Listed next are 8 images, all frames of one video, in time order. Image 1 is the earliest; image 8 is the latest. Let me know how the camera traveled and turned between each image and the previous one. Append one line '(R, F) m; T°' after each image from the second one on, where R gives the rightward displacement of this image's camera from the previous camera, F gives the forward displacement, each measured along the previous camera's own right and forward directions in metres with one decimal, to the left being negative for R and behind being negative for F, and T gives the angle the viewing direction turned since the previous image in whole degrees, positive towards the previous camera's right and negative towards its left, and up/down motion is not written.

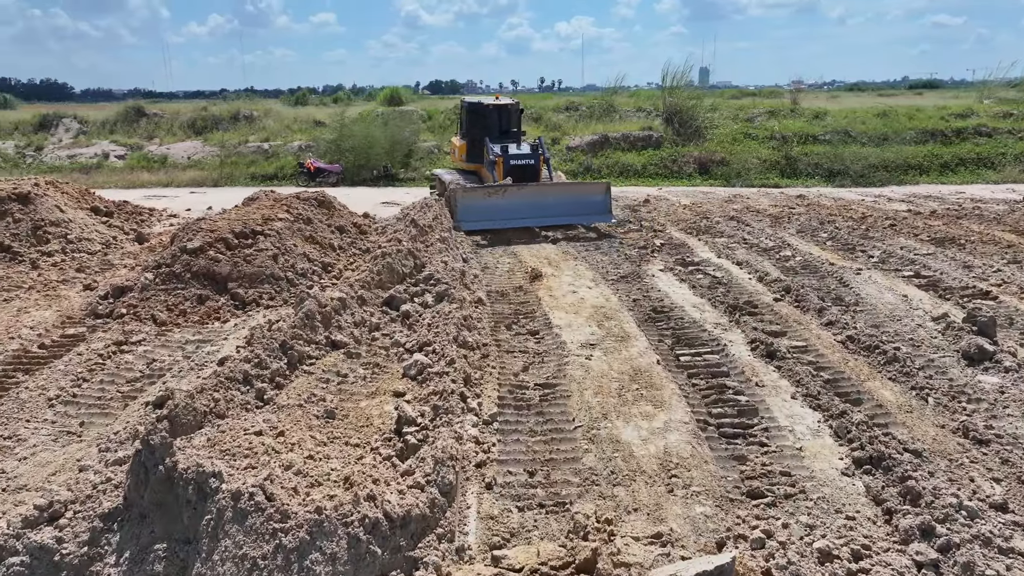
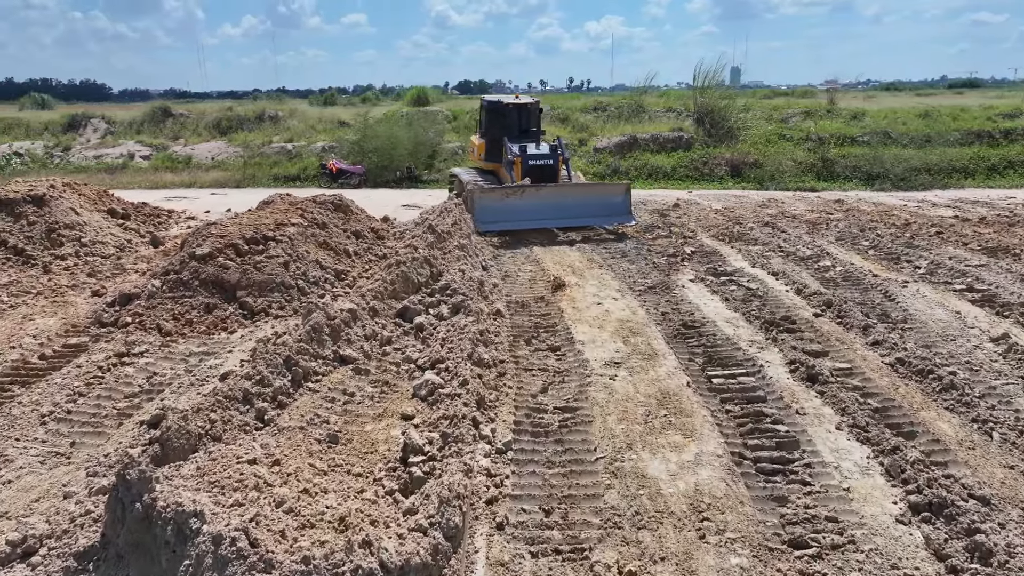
(+0.1, +0.4) m; -2°
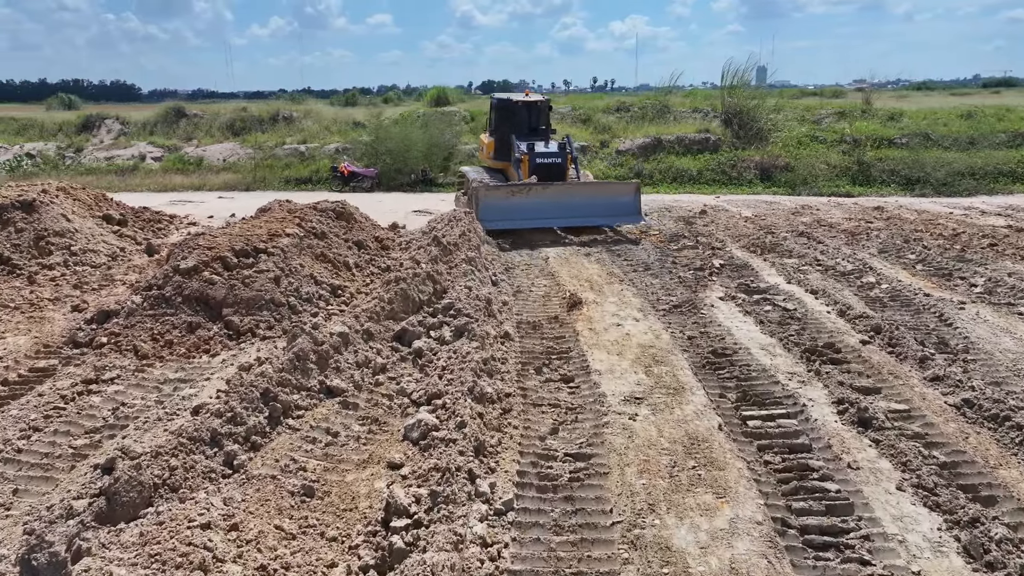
(+0.1, +0.6) m; -2°
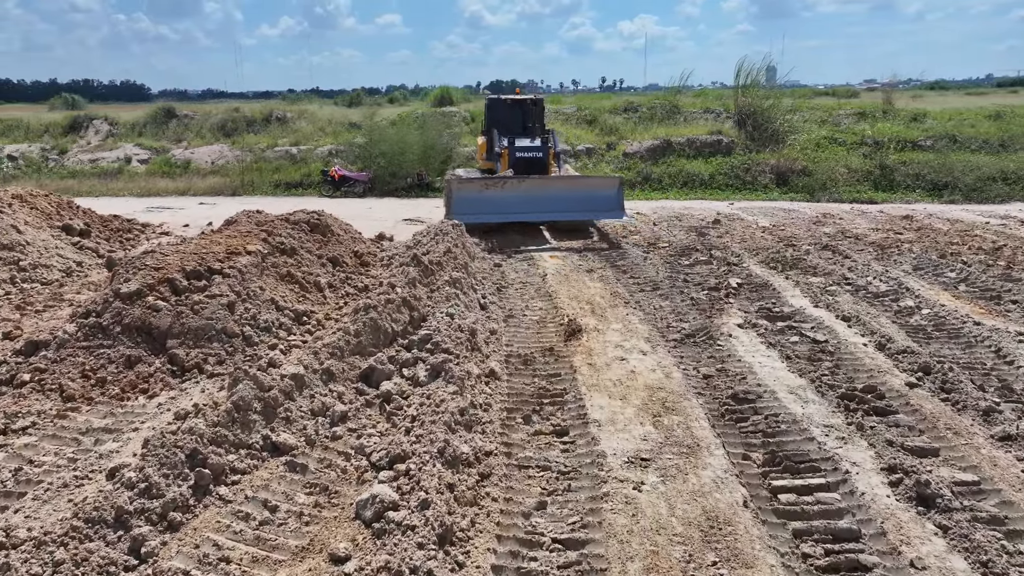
(+0.2, +0.8) m; -1°
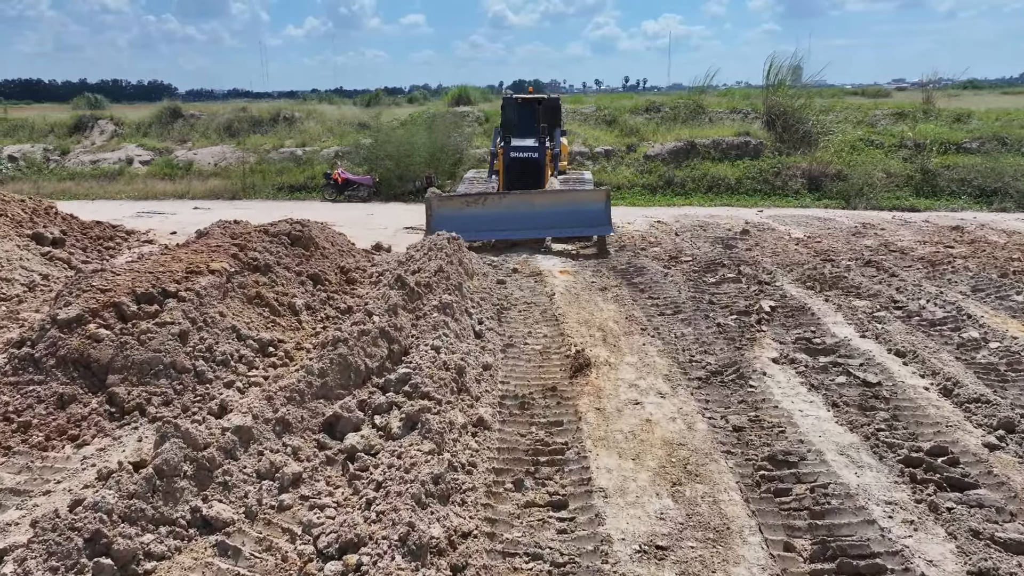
(+0.2, +0.8) m; -2°
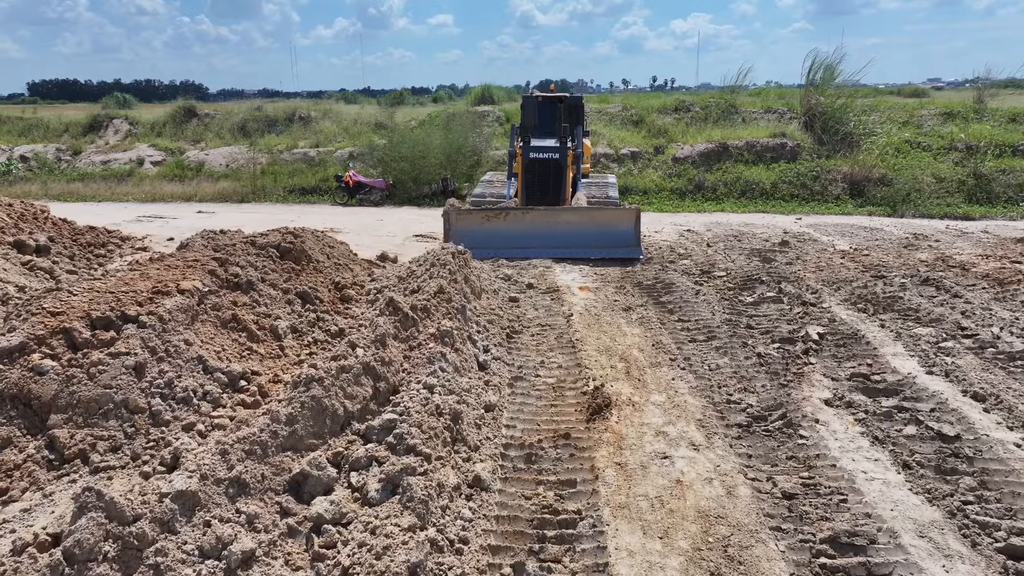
(+0.1, +0.7) m; -2°
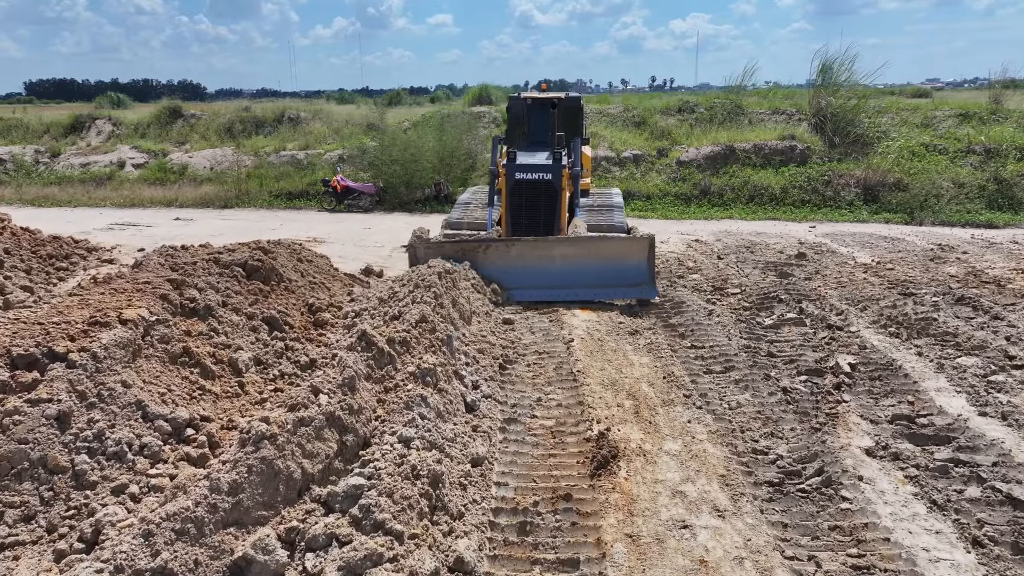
(0.0, +0.6) m; 0°
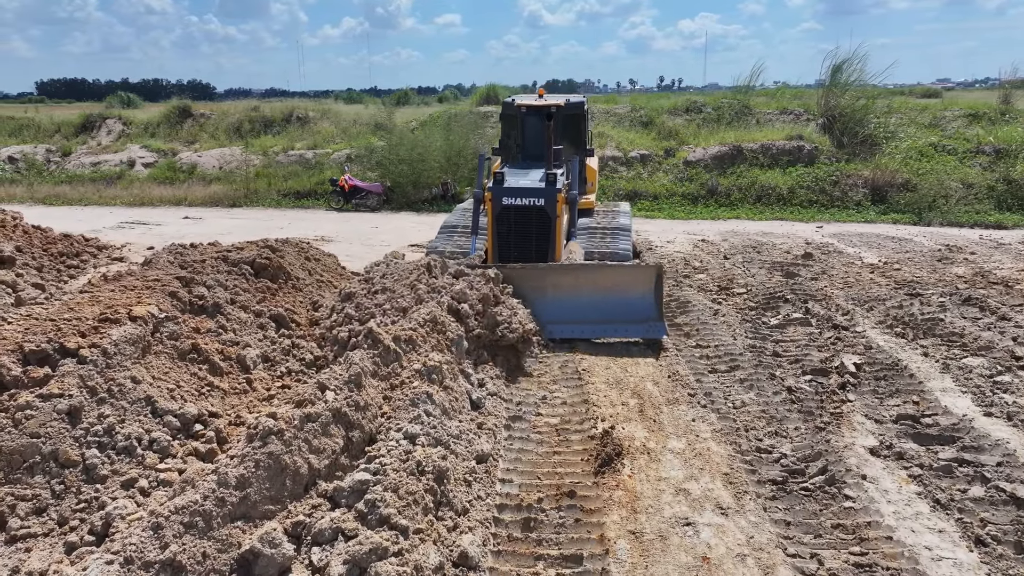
(0.0, 0.0) m; -1°
